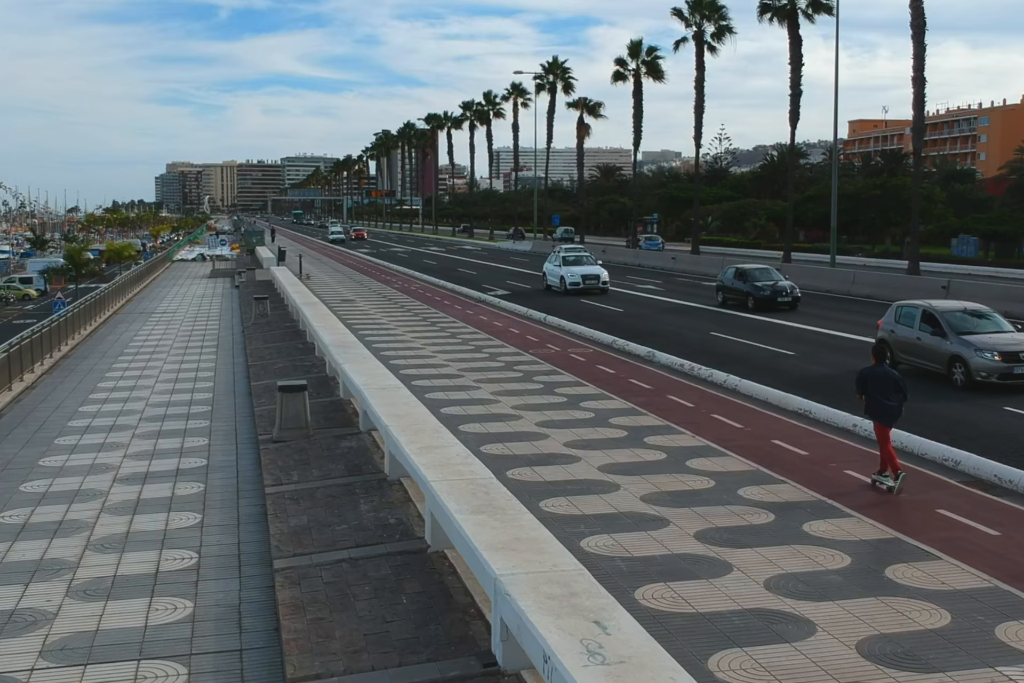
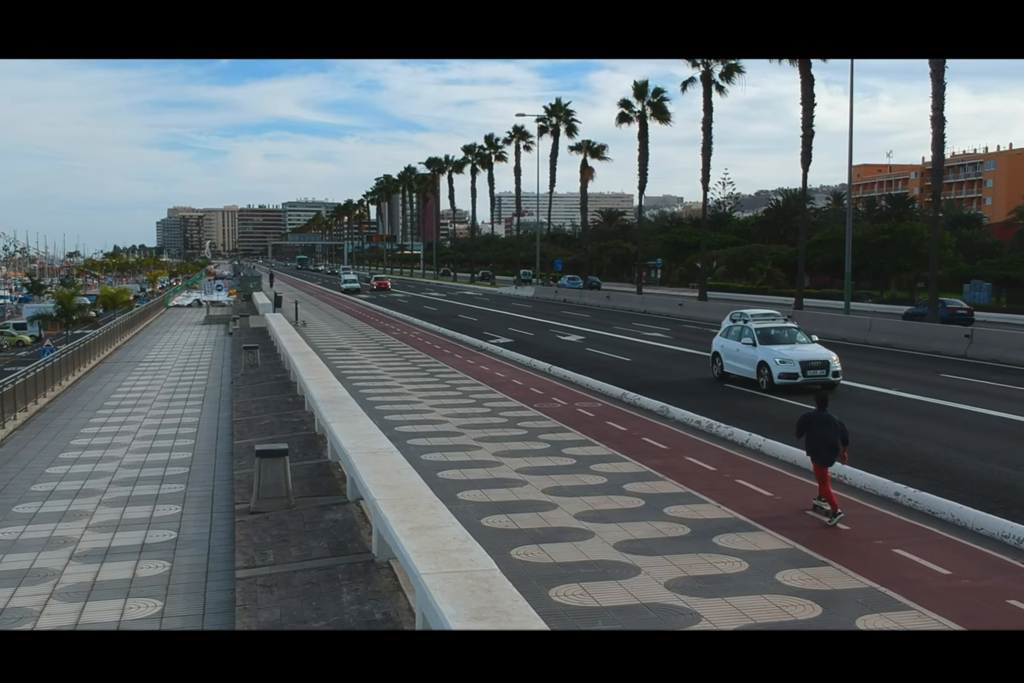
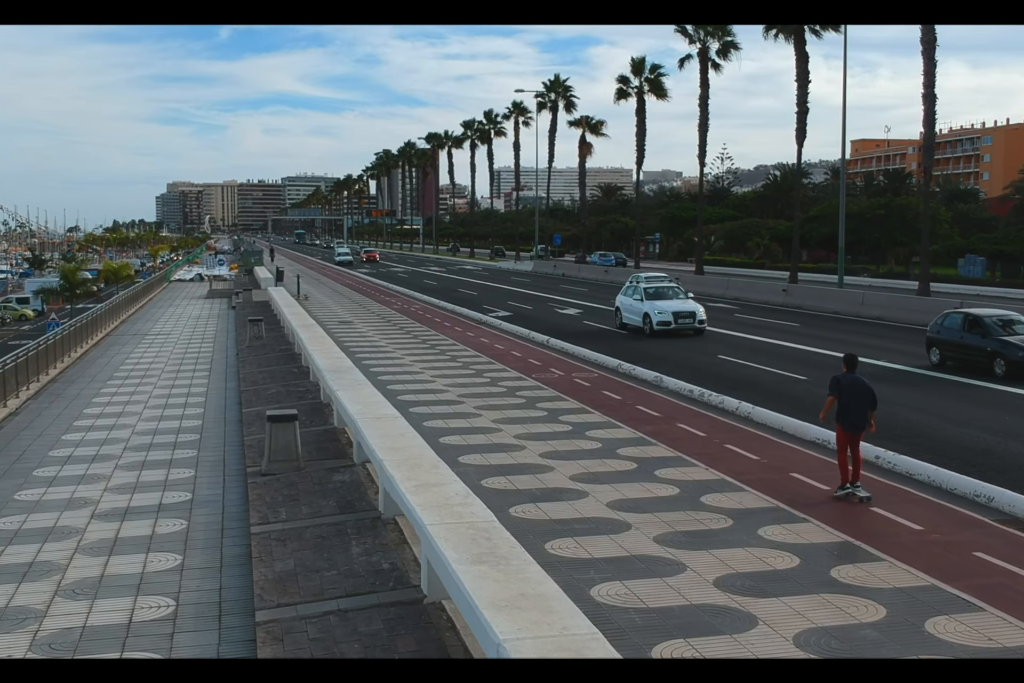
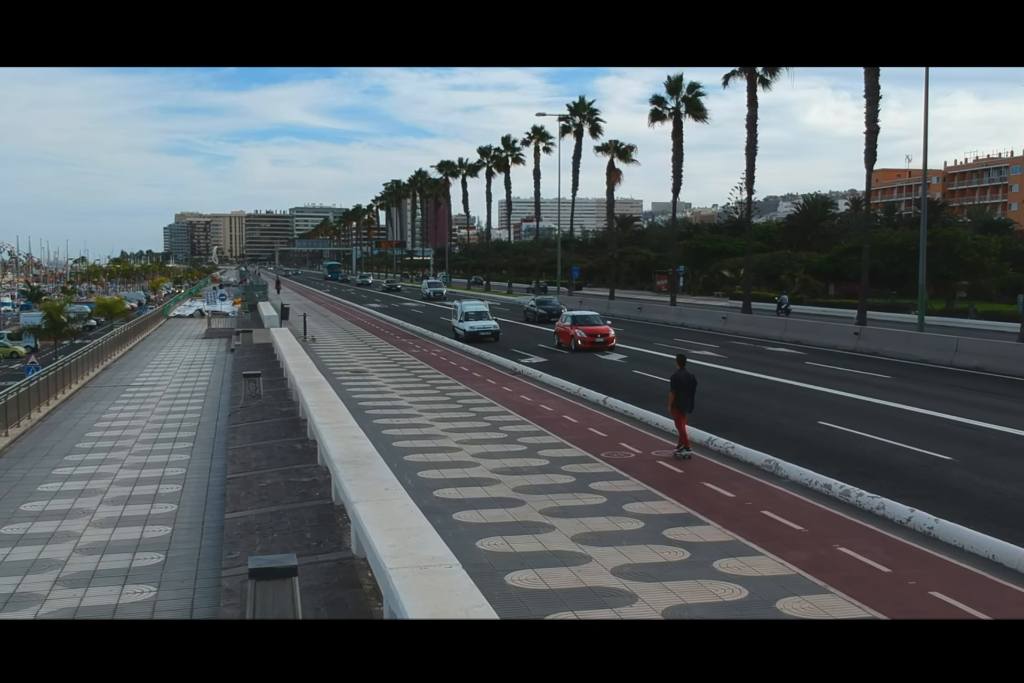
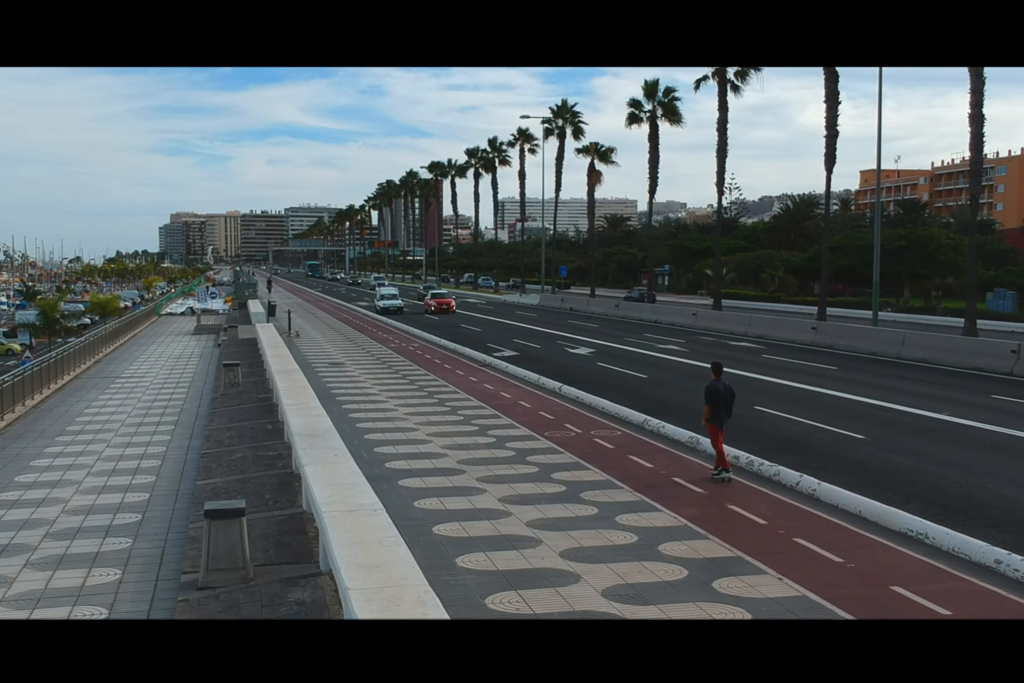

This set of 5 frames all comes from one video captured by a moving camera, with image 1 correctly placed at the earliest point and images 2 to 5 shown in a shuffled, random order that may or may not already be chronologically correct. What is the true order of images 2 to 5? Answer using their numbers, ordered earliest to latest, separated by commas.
3, 2, 5, 4
